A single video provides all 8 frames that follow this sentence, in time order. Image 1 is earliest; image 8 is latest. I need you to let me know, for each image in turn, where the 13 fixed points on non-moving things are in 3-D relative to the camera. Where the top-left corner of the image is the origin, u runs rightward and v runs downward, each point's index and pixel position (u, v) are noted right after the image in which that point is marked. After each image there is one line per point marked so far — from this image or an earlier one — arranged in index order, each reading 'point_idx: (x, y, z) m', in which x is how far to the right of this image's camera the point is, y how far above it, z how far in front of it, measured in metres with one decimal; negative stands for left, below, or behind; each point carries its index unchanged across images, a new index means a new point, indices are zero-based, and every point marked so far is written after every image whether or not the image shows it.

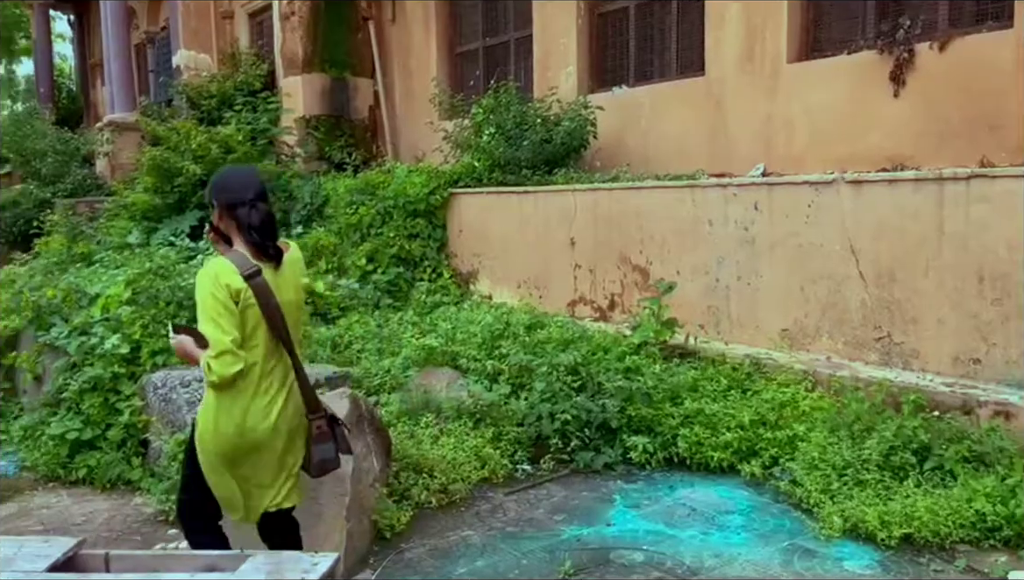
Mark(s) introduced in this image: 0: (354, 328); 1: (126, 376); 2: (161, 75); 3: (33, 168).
0: (-1.0, -0.2, +5.5) m
1: (-1.9, -0.4, +4.3) m
2: (-5.6, +3.4, +13.5) m
3: (-6.2, +1.6, +11.1) m
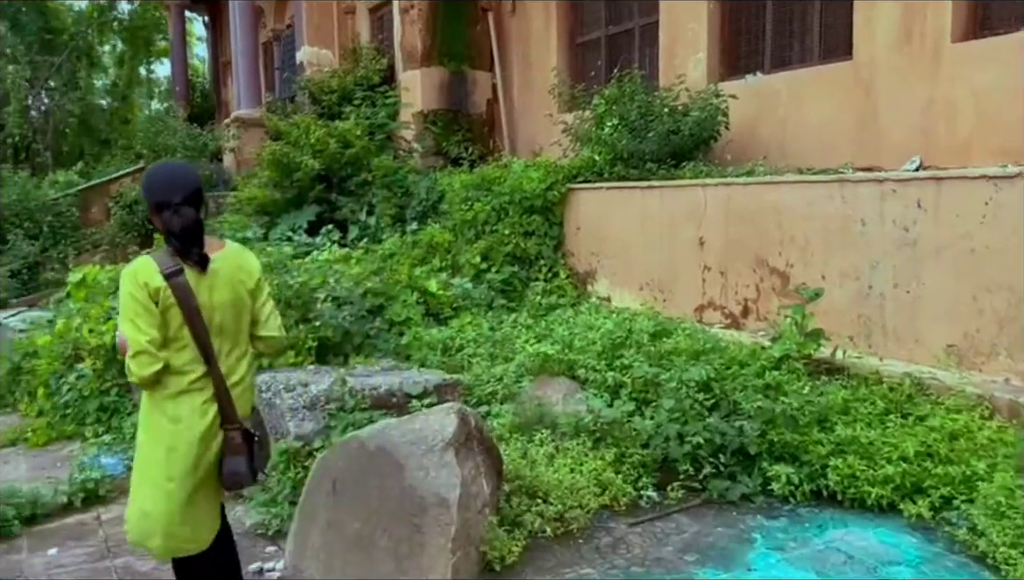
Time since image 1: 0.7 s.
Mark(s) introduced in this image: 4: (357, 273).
0: (-0.3, -0.2, +5.2) m
1: (-1.3, -0.4, +4.1) m
2: (-3.7, +3.5, +13.7) m
3: (-4.6, +1.7, +11.4) m
4: (-1.0, +0.1, +5.6) m
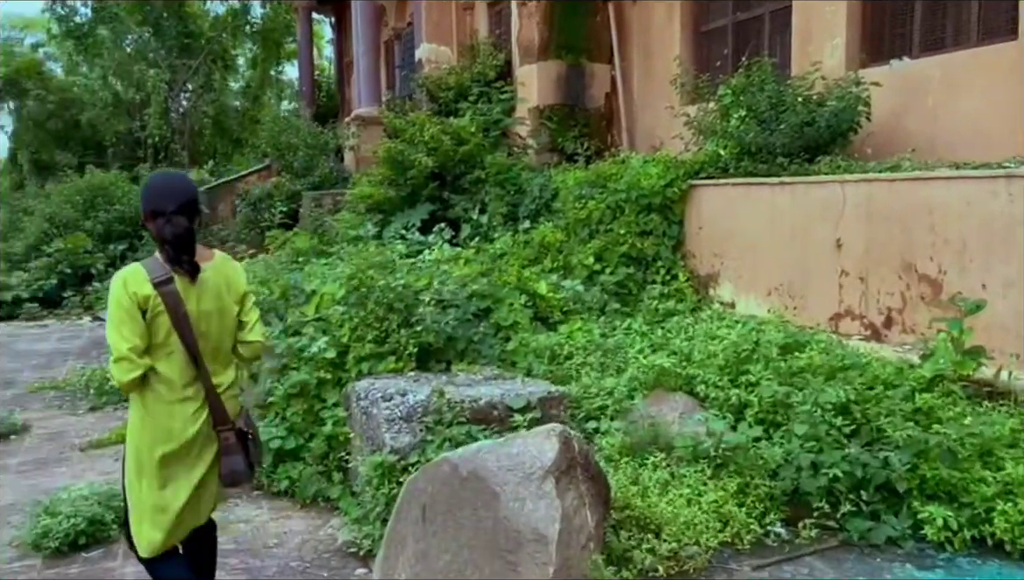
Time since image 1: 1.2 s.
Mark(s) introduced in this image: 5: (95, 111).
0: (+0.4, -0.3, +4.9) m
1: (-0.8, -0.4, +4.0) m
2: (-1.7, +3.6, +13.8) m
3: (-3.1, +1.8, +11.6) m
4: (-0.3, +0.1, +5.4) m
5: (-8.1, +3.5, +16.7) m
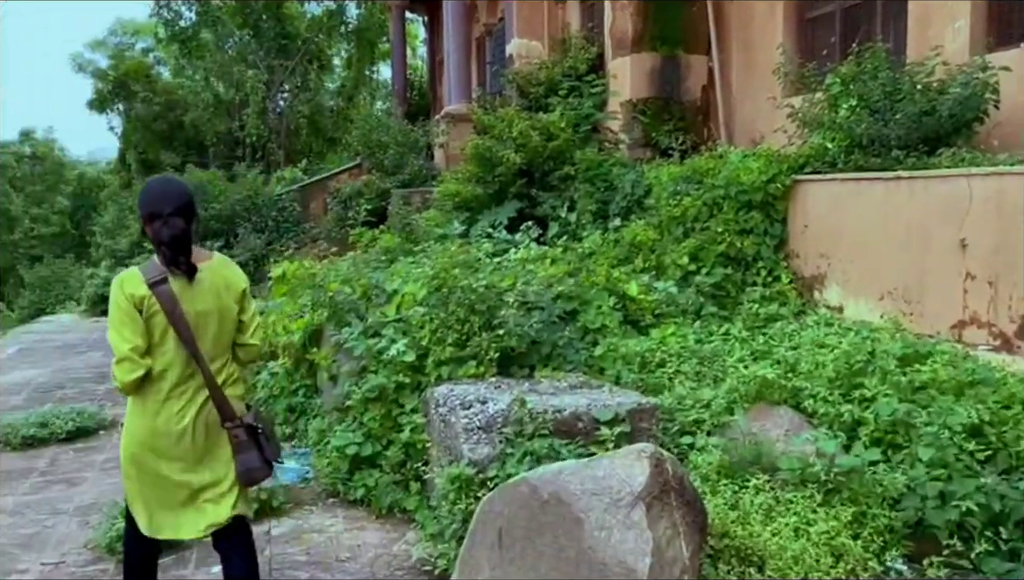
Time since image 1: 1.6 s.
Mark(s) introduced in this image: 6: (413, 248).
0: (+0.9, -0.3, +4.6) m
1: (-0.5, -0.4, +3.8) m
2: (-0.3, +3.6, +13.6) m
3: (-1.8, +1.8, +11.7) m
4: (+0.2, +0.1, +5.1) m
5: (-6.3, +3.6, +17.2) m
6: (-0.9, +0.4, +7.5) m
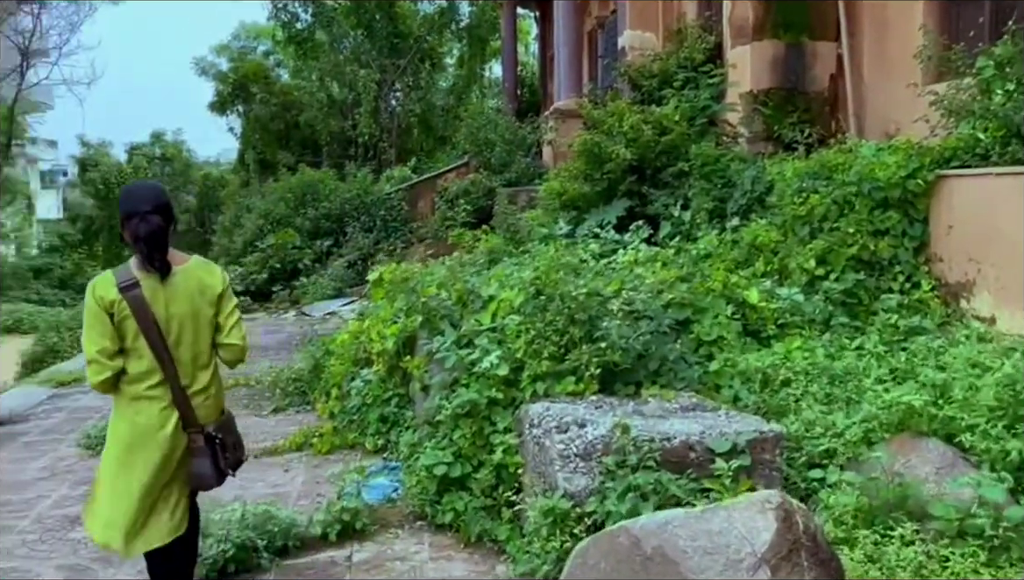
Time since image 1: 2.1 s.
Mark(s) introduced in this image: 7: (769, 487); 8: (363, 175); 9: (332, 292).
0: (+1.4, -0.3, +4.1) m
1: (0.0, -0.5, +3.5) m
2: (+1.5, +3.6, +13.2) m
3: (-0.4, +1.8, +11.5) m
4: (+0.8, +0.1, +4.7) m
5: (-4.1, +3.6, +17.5) m
6: (0.0, +0.3, +7.3) m
7: (+0.9, -0.7, +2.9) m
8: (-2.2, +1.7, +12.8) m
9: (-2.2, 0.0, +10.5) m
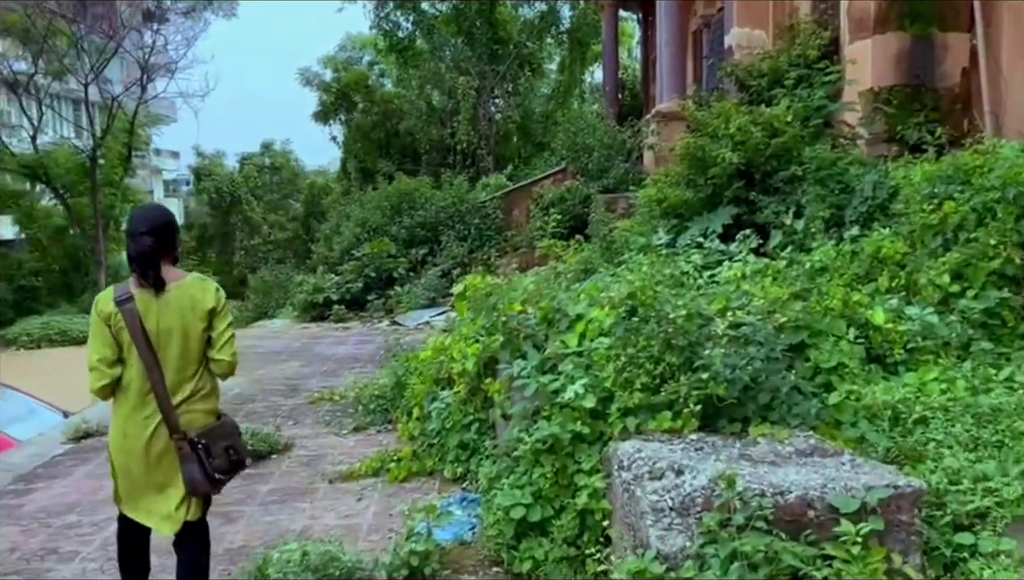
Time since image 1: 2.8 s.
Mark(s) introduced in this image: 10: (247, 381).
0: (+1.8, -0.4, +3.6) m
1: (+0.3, -0.5, +3.1) m
2: (+3.0, +3.4, +12.6) m
3: (+0.9, +1.6, +11.1) m
4: (+1.3, 0.0, +4.2) m
5: (-2.0, +3.5, +17.6) m
6: (+0.8, +0.2, +6.8) m
7: (+1.1, -0.8, +2.4) m
8: (-0.8, +1.6, +12.6) m
9: (-1.1, -0.1, +10.3) m
10: (-2.2, -0.7, +7.0) m
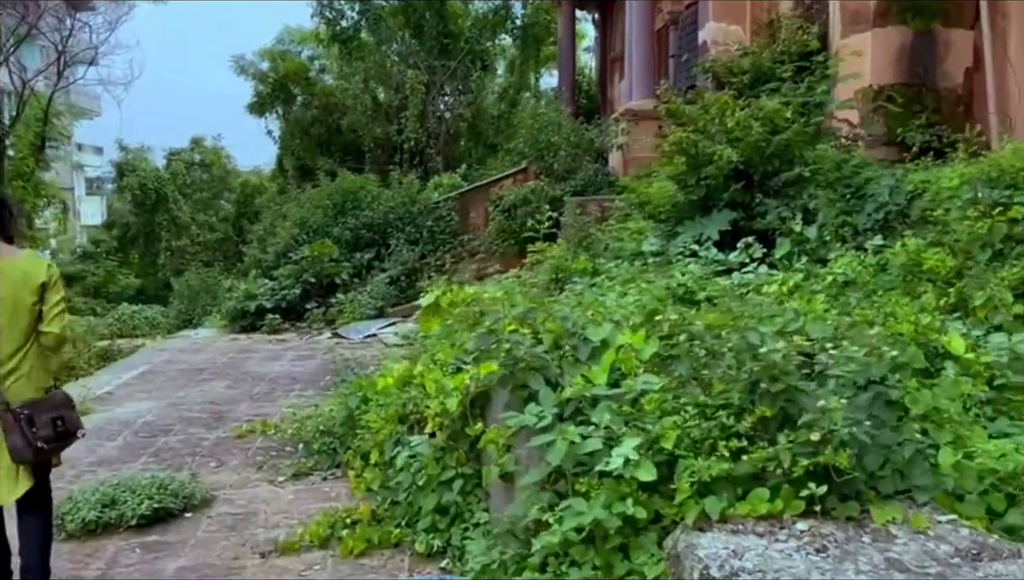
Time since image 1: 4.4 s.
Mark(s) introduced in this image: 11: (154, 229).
0: (+1.8, -0.5, +2.7) m
1: (+0.3, -0.6, +2.2) m
2: (+2.4, +3.3, +11.9) m
3: (+0.4, +1.5, +10.2) m
4: (+1.3, -0.1, +3.4) m
5: (-3.0, +3.3, +16.4) m
6: (+0.6, +0.1, +5.9) m
7: (+1.2, -0.8, +1.6) m
8: (-1.4, +1.5, +11.6) m
9: (-1.5, -0.2, +9.2) m
10: (-2.4, -0.8, +5.8) m
11: (-8.3, +1.4, +19.7) m
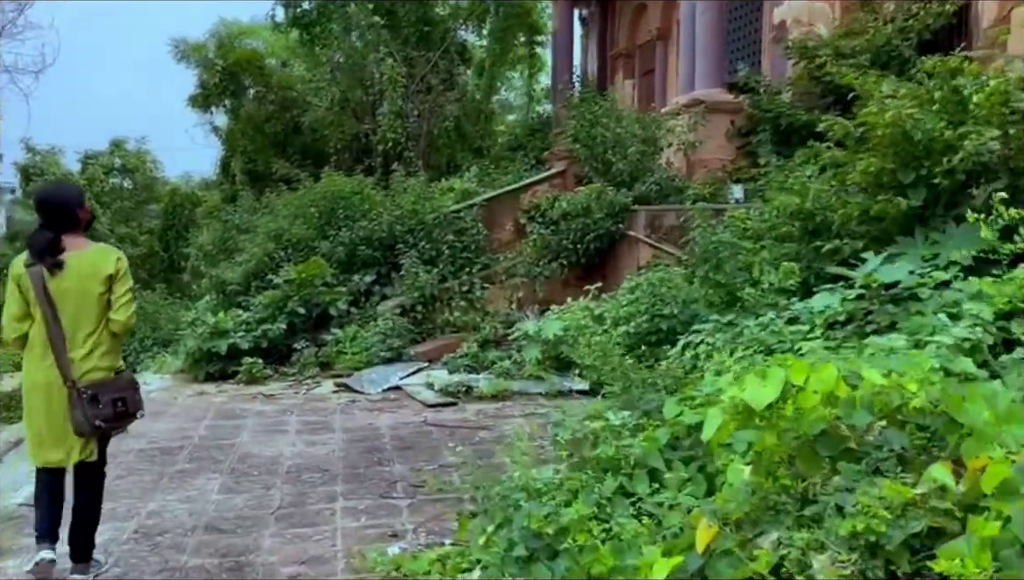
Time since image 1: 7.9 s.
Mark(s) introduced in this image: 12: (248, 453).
0: (+2.9, -0.7, +0.8) m
1: (+1.5, -0.8, +0.1) m
2: (+2.6, +2.9, +10.0) m
3: (+0.8, +1.2, +8.1) m
4: (+2.3, -0.3, +1.4) m
5: (-3.2, +2.9, +14.1) m
6: (+1.4, -0.1, +3.9) m
7: (+2.4, -1.0, -0.4) m
8: (-1.1, +1.1, +9.3) m
9: (-1.0, -0.5, +6.9) m
10: (-1.6, -1.0, +3.5) m
11: (-8.7, +0.9, +16.8) m
12: (-1.5, -0.9, +4.8) m
